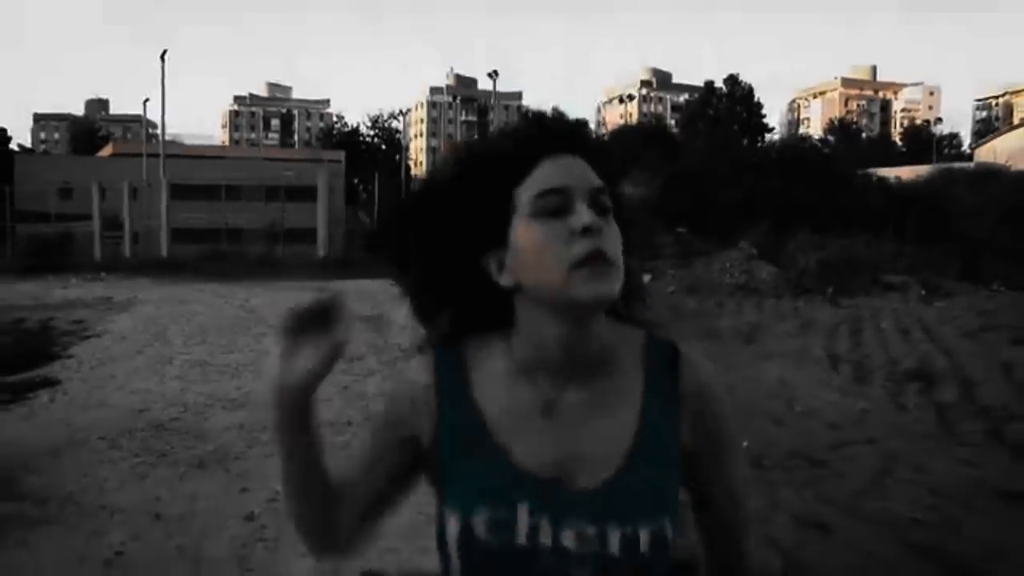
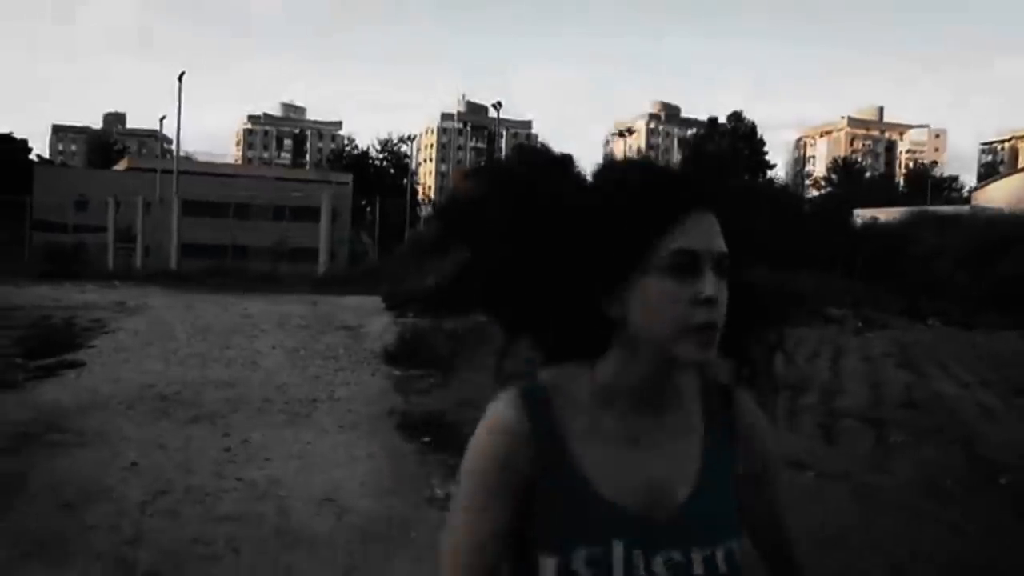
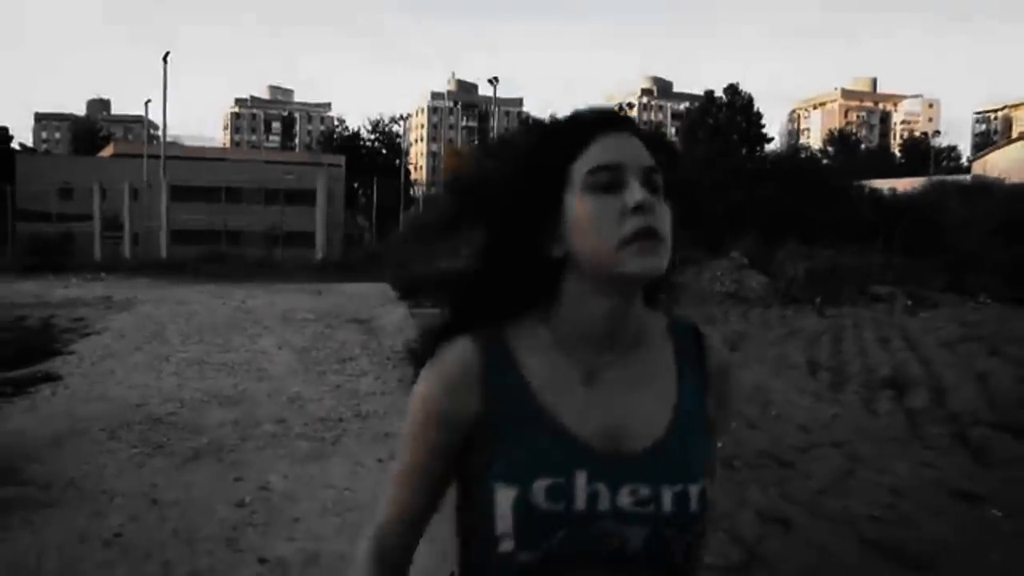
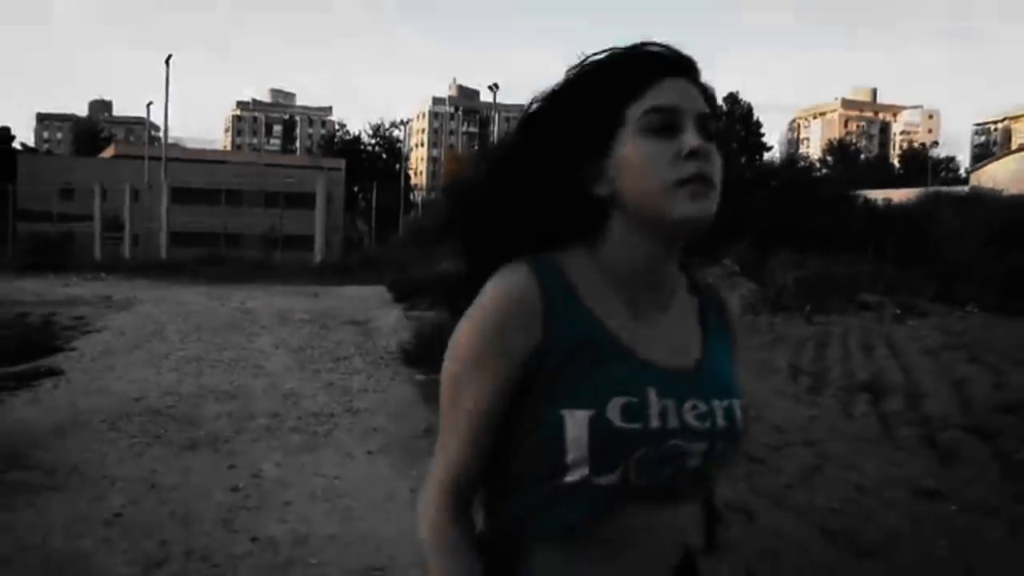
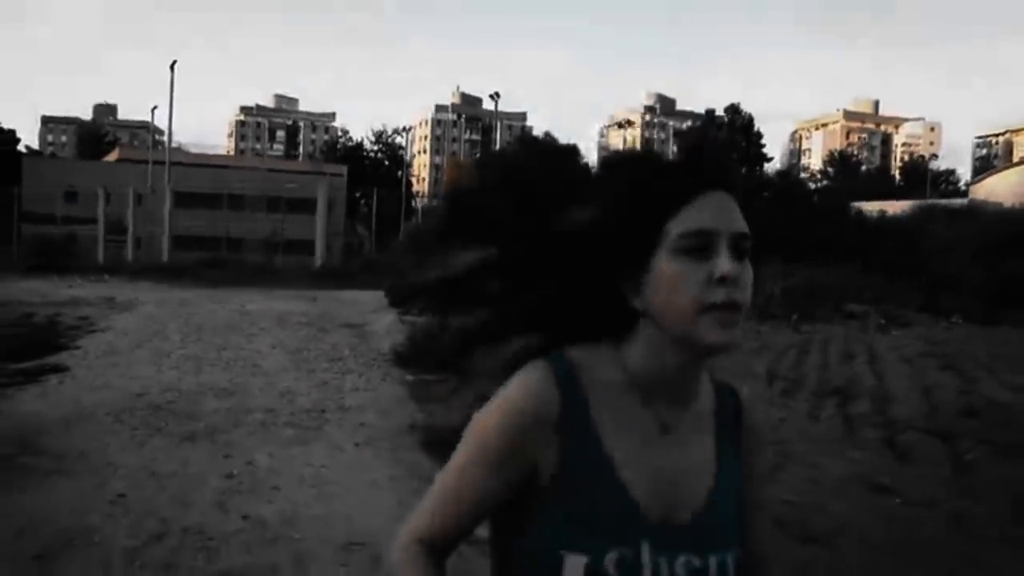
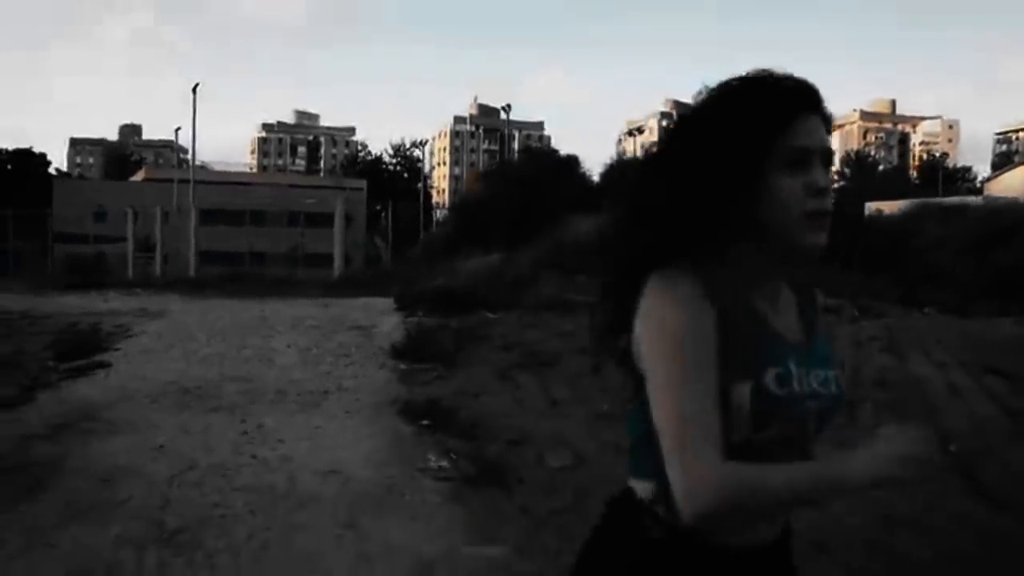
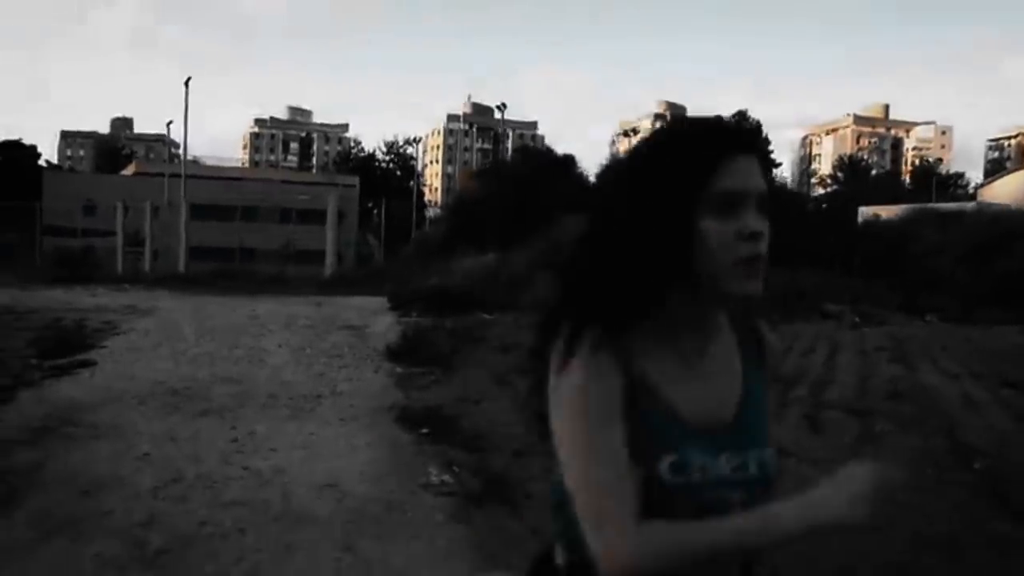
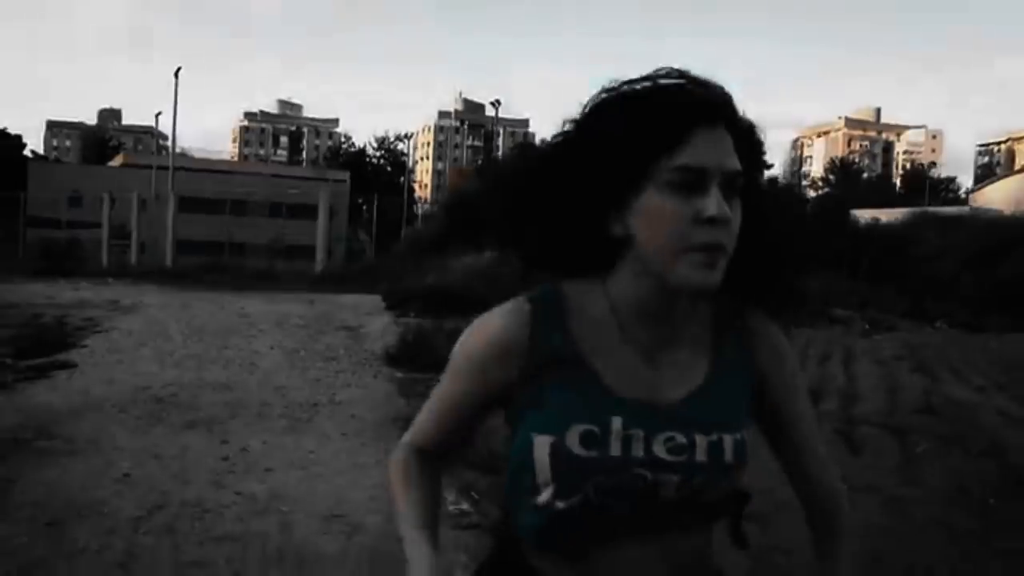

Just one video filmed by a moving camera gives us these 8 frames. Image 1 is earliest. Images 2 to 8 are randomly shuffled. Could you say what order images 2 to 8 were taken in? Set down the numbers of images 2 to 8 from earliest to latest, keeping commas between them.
3, 4, 5, 8, 2, 7, 6
